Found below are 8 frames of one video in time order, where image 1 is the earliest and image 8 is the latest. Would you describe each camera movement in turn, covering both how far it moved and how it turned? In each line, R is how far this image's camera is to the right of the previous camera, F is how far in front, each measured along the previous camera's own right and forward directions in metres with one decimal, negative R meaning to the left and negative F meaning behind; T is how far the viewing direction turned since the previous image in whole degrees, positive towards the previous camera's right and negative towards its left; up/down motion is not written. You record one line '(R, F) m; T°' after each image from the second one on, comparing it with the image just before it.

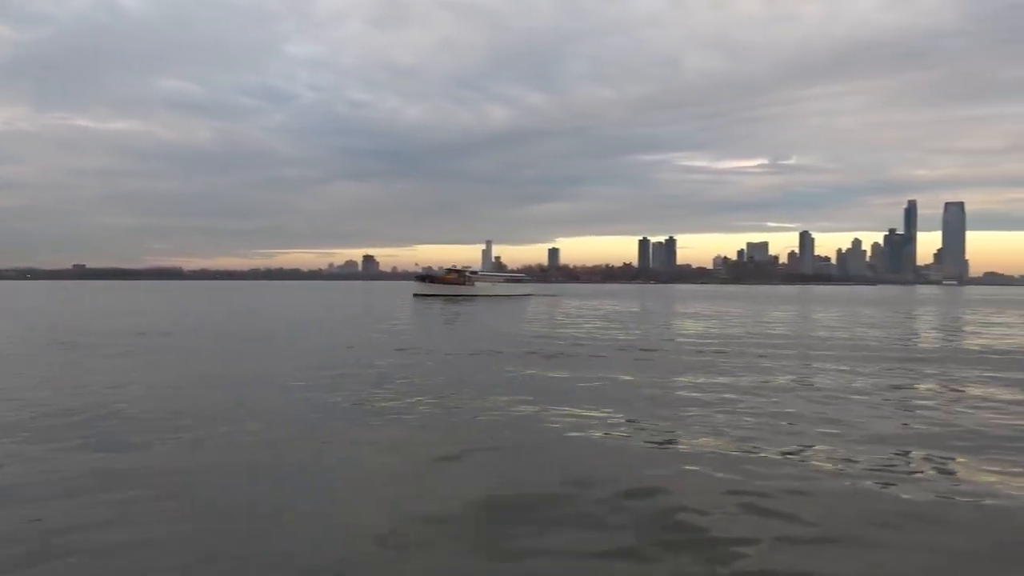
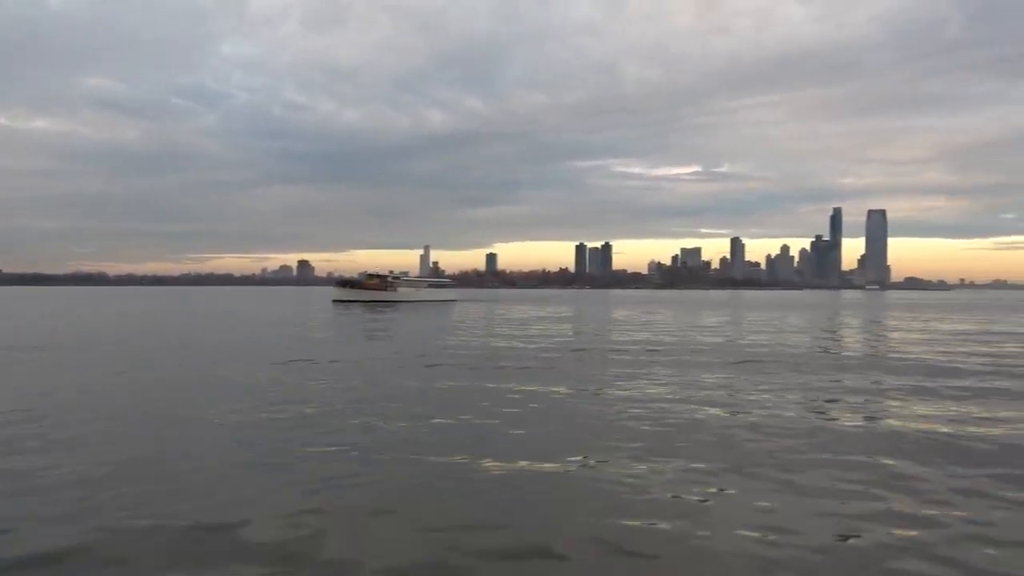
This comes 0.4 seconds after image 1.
(+0.6, +0.7) m; +4°
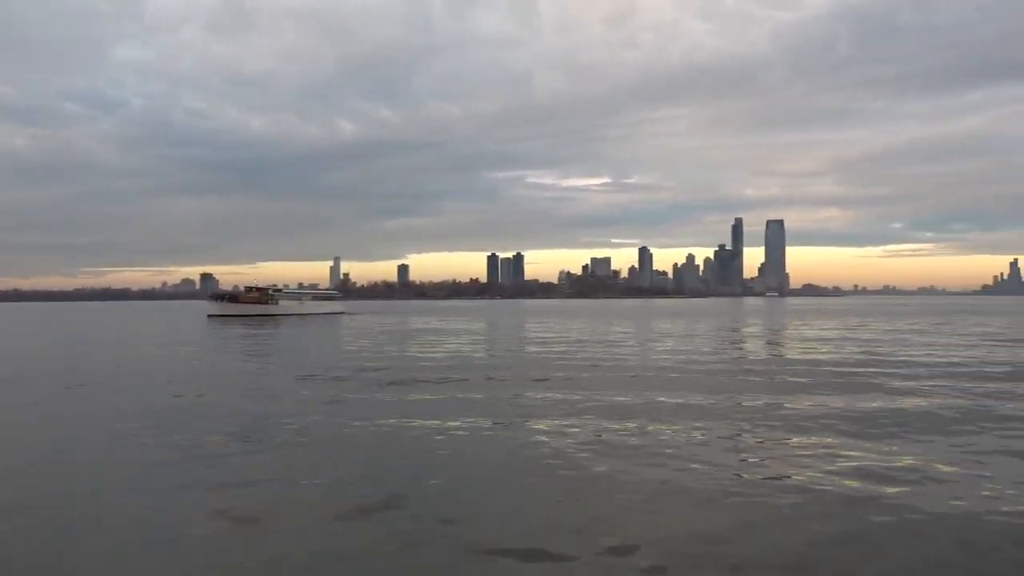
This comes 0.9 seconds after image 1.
(+0.3, +1.4) m; +6°
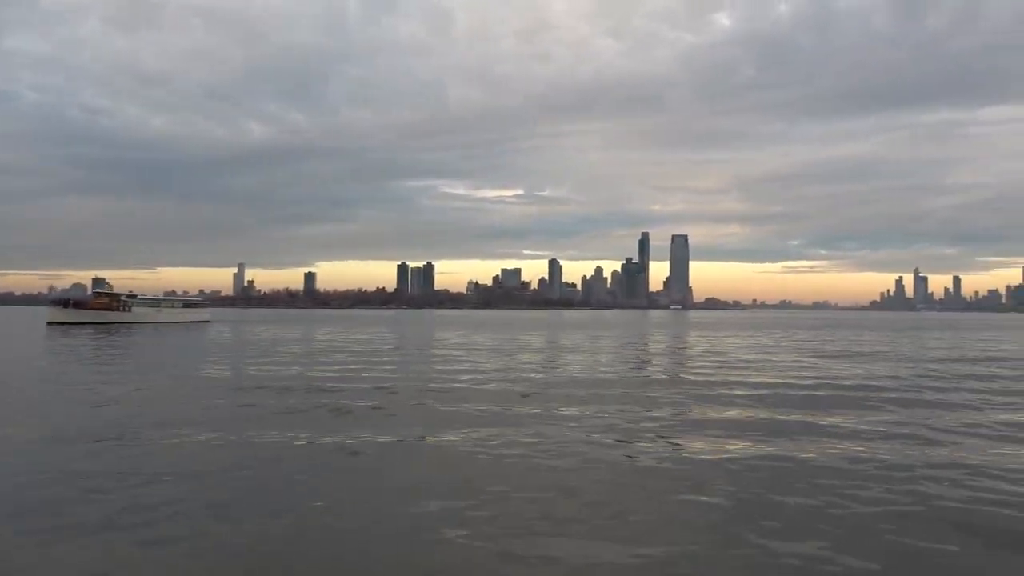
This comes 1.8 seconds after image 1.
(-0.4, +2.5) m; +6°
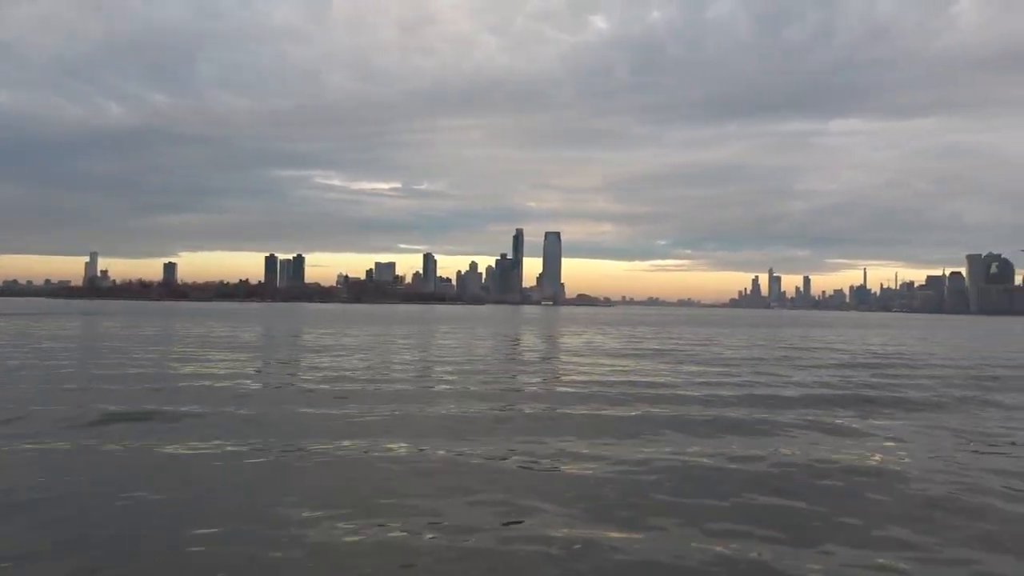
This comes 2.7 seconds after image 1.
(+1.2, +3.1) m; +9°
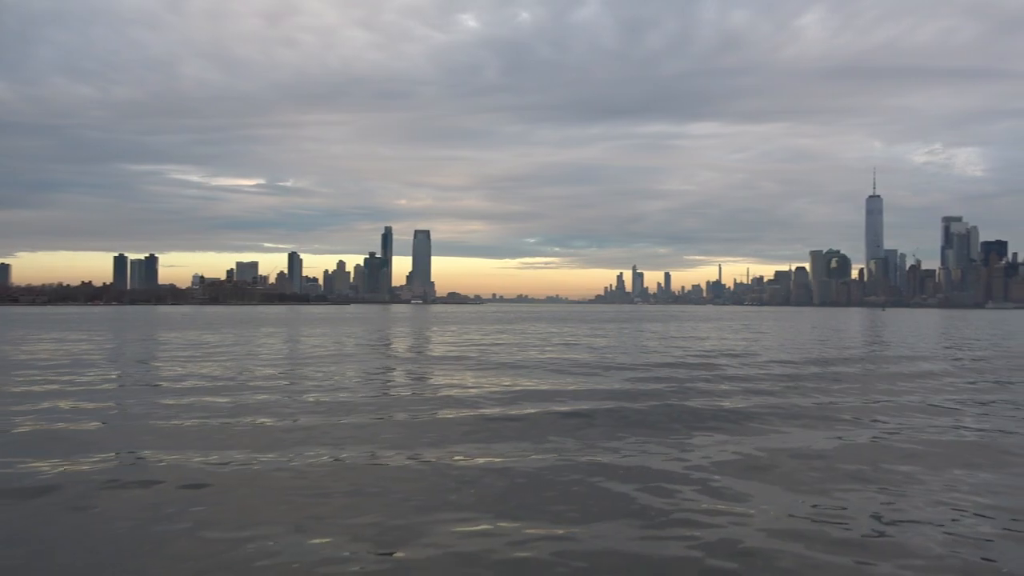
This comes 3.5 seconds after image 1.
(+1.0, +2.5) m; +9°
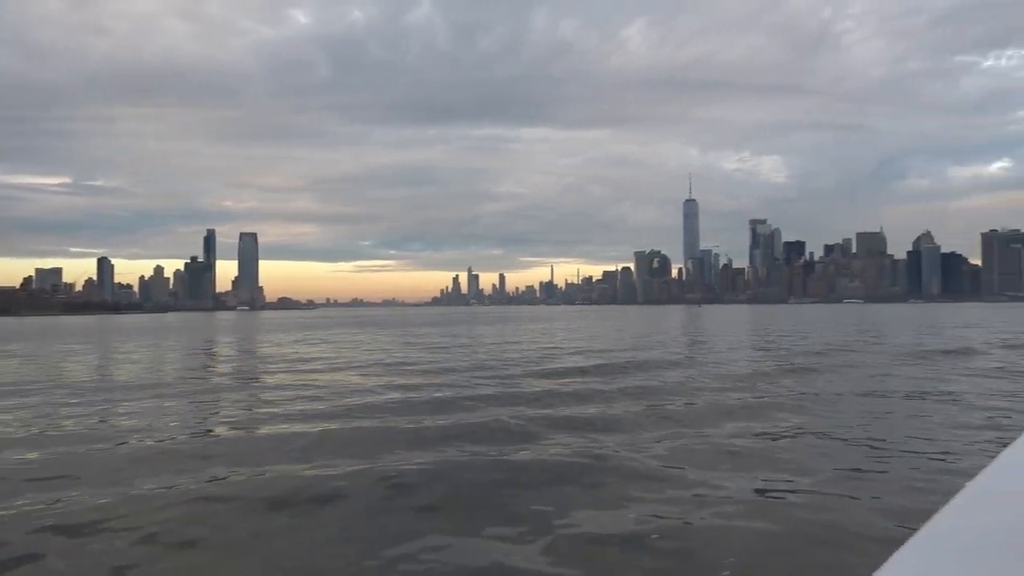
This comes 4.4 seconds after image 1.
(+0.6, +2.9) m; +12°
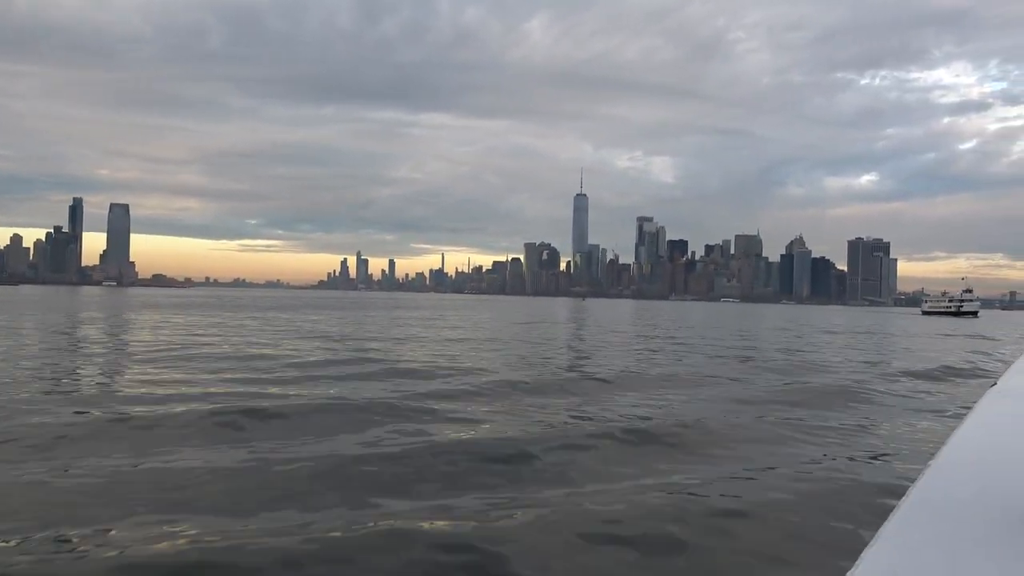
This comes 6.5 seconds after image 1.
(+1.6, +6.4) m; +8°
